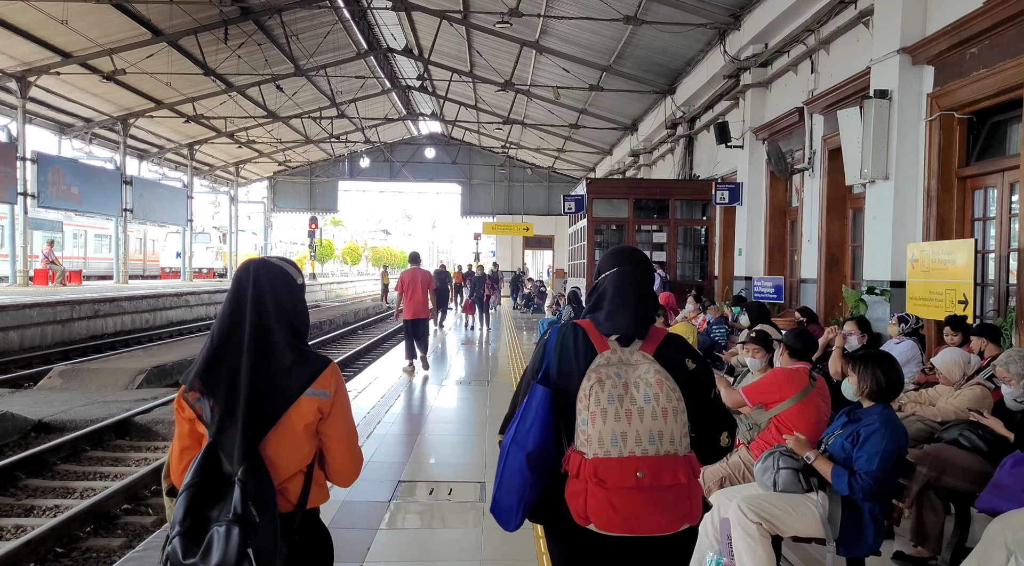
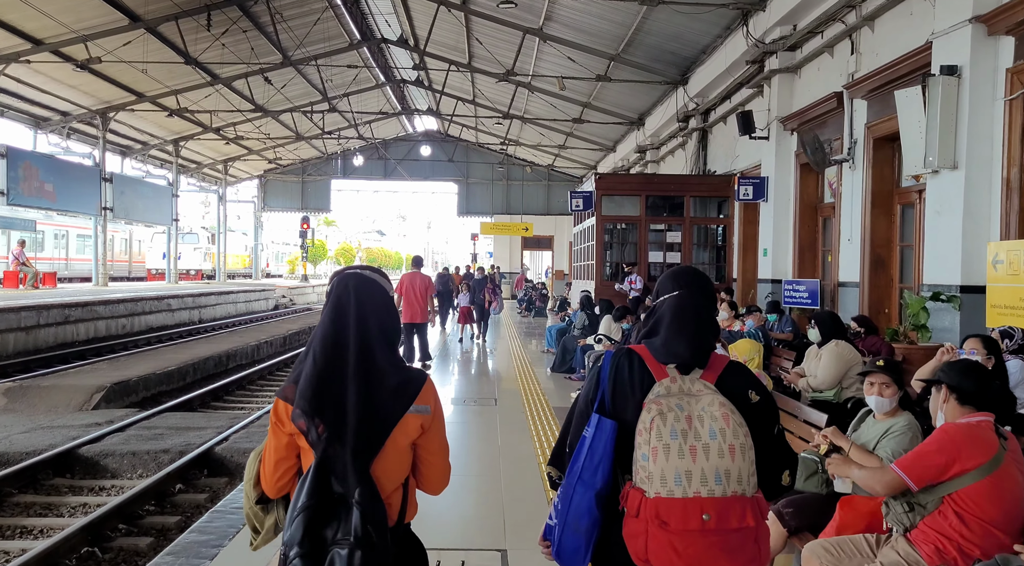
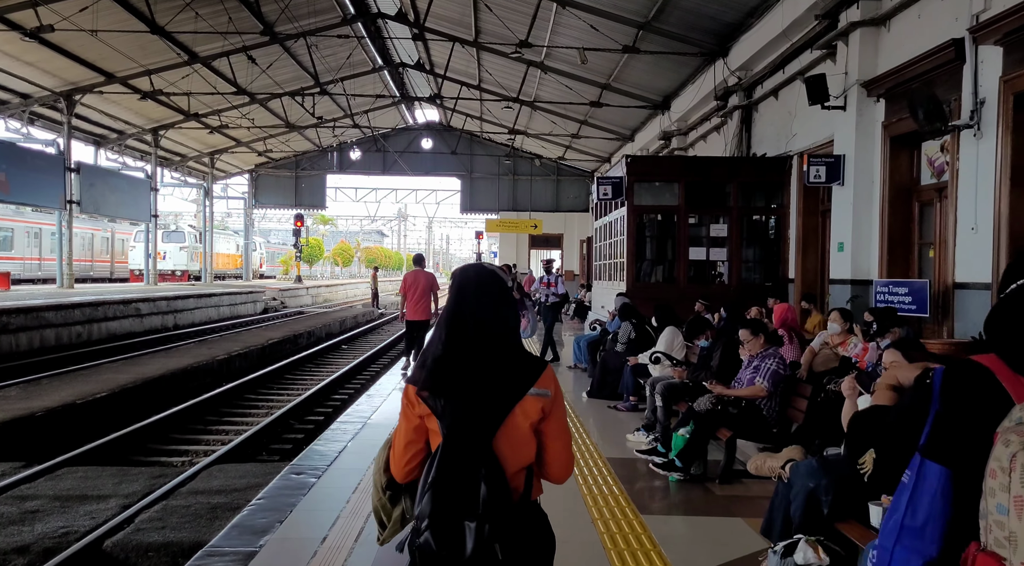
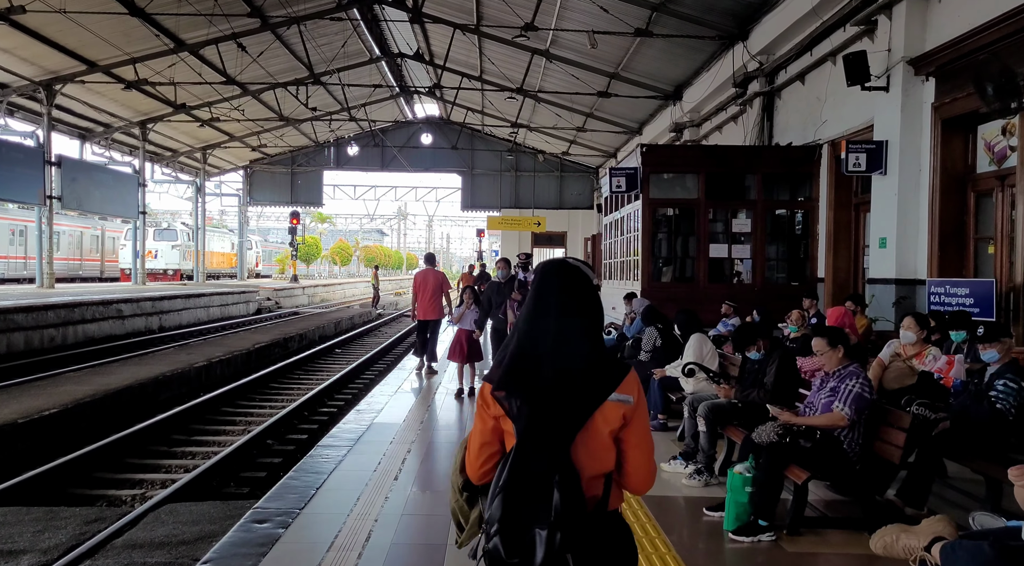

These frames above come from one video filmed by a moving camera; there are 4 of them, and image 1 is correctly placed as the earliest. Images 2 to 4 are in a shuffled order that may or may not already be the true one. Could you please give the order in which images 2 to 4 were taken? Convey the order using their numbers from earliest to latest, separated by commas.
2, 3, 4
